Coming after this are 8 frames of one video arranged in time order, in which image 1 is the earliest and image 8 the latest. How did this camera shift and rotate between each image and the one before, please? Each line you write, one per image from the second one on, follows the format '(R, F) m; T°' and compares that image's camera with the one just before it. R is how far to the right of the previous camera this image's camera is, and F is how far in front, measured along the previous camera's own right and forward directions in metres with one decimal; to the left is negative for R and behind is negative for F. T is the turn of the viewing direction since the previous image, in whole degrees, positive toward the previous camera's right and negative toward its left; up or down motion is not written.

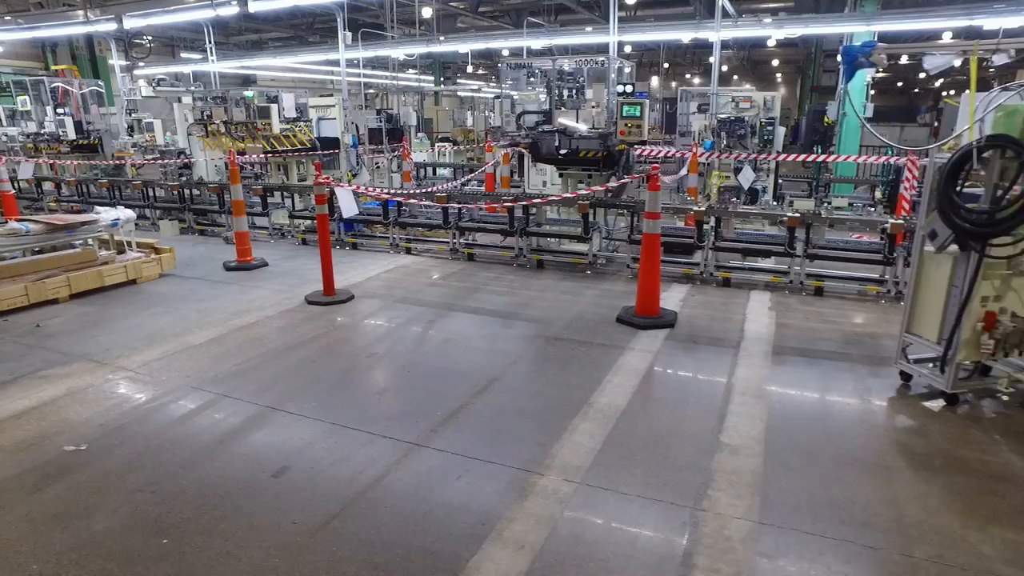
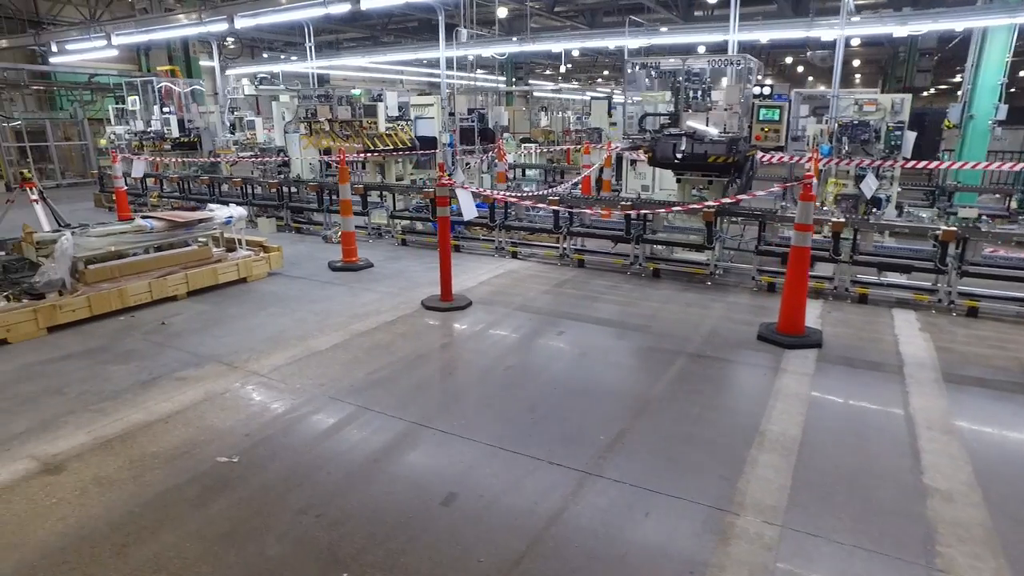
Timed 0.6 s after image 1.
(-0.5, +0.2) m; -5°
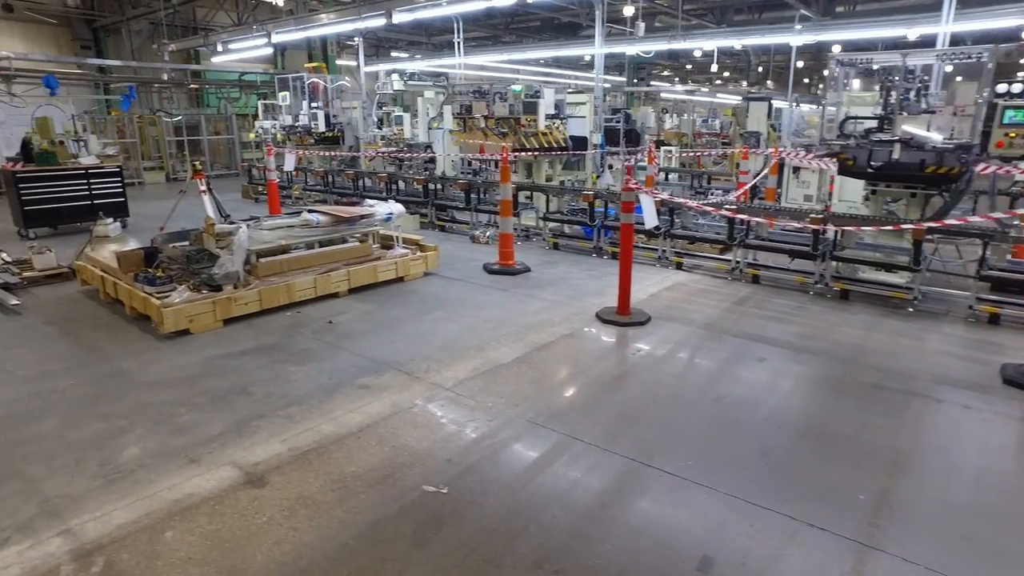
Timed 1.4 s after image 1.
(-0.6, +0.4) m; -8°
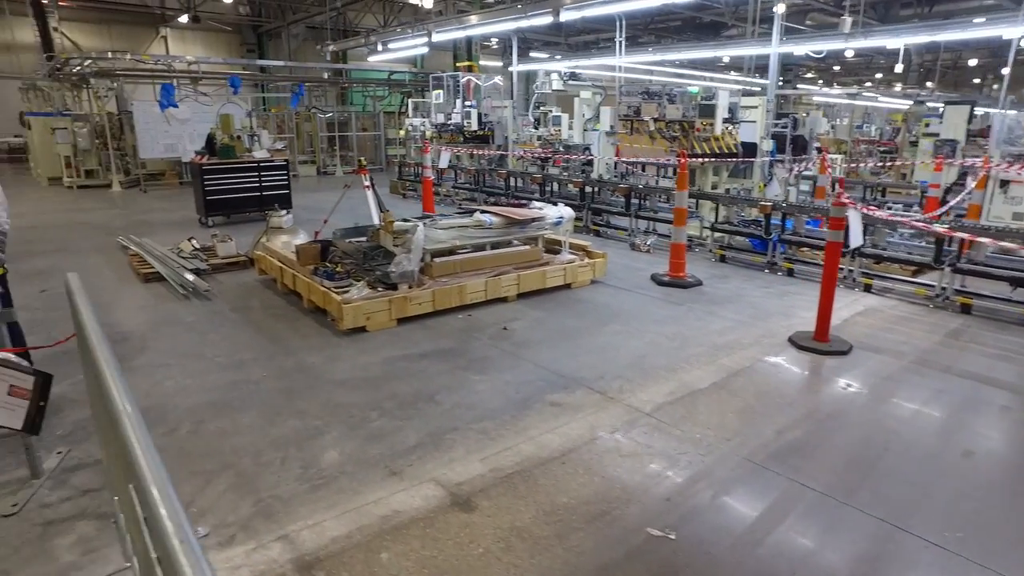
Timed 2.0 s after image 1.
(-0.5, +0.2) m; -9°
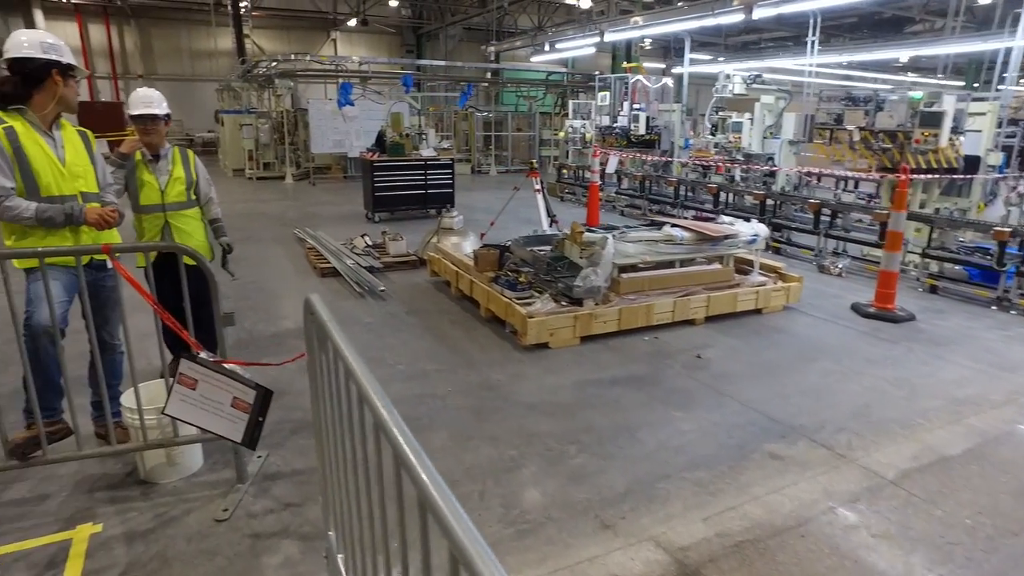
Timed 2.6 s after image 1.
(-0.4, +0.3) m; -11°
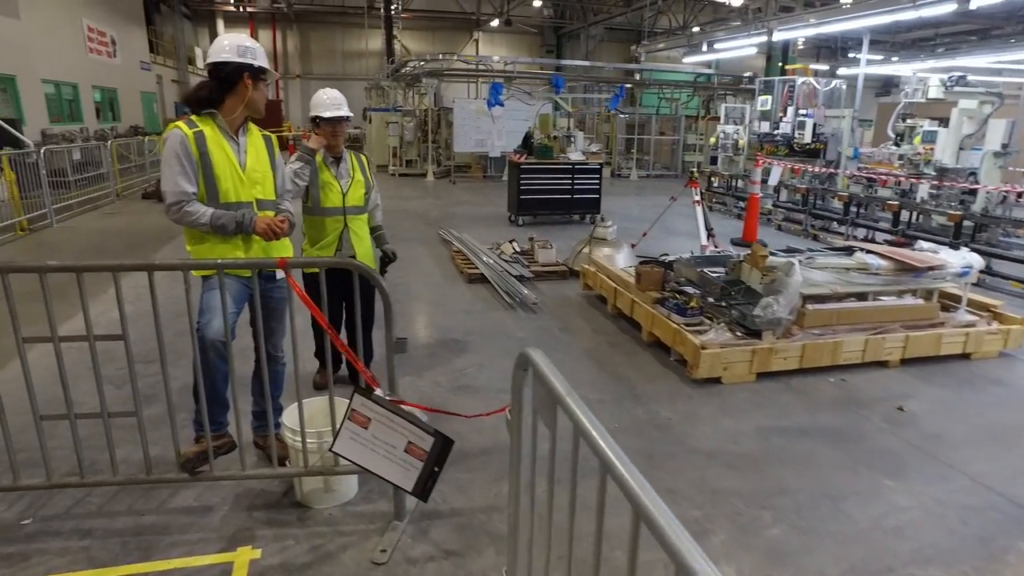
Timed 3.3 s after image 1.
(-0.3, +0.3) m; -10°
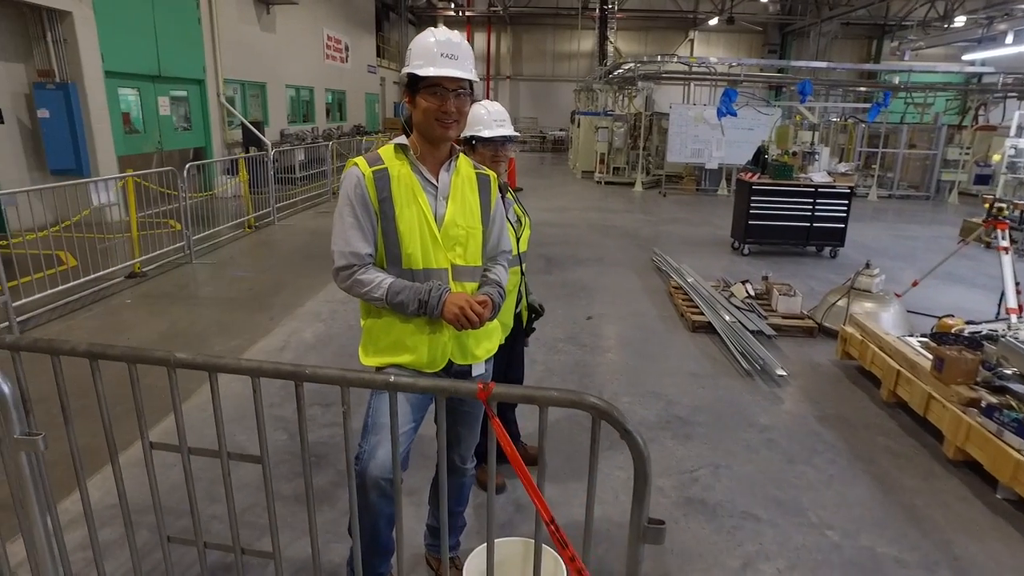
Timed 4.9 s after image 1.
(-0.3, +0.8) m; -15°
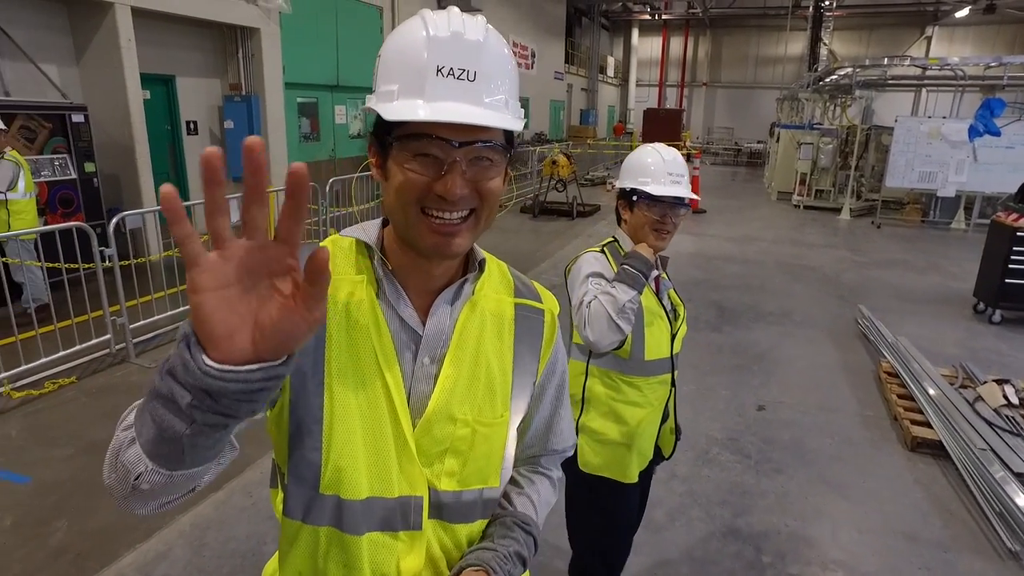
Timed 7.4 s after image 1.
(+0.2, +1.0) m; -15°
